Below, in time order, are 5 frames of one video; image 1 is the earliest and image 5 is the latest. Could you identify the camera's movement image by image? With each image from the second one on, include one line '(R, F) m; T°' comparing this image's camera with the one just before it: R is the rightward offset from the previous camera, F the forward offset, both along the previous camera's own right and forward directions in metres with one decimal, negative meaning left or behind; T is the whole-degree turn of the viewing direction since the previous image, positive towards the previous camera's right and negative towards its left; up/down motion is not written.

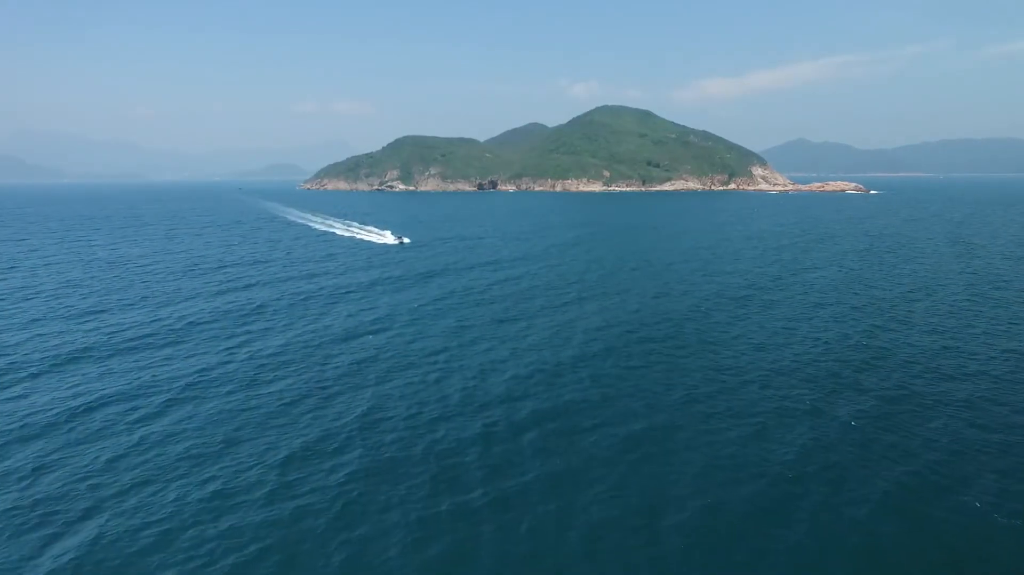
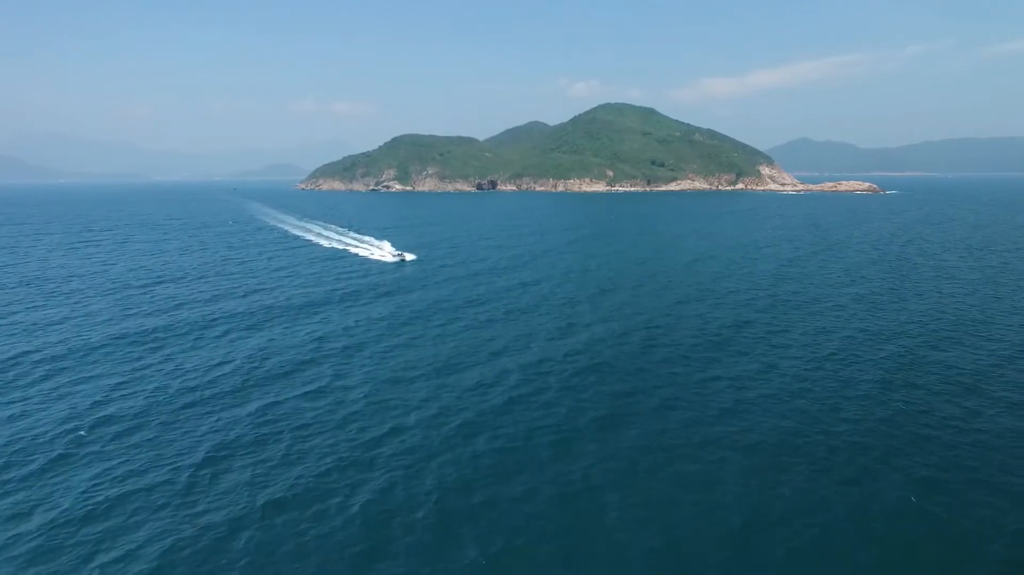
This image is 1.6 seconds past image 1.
(+2.8, +19.1) m; 0°
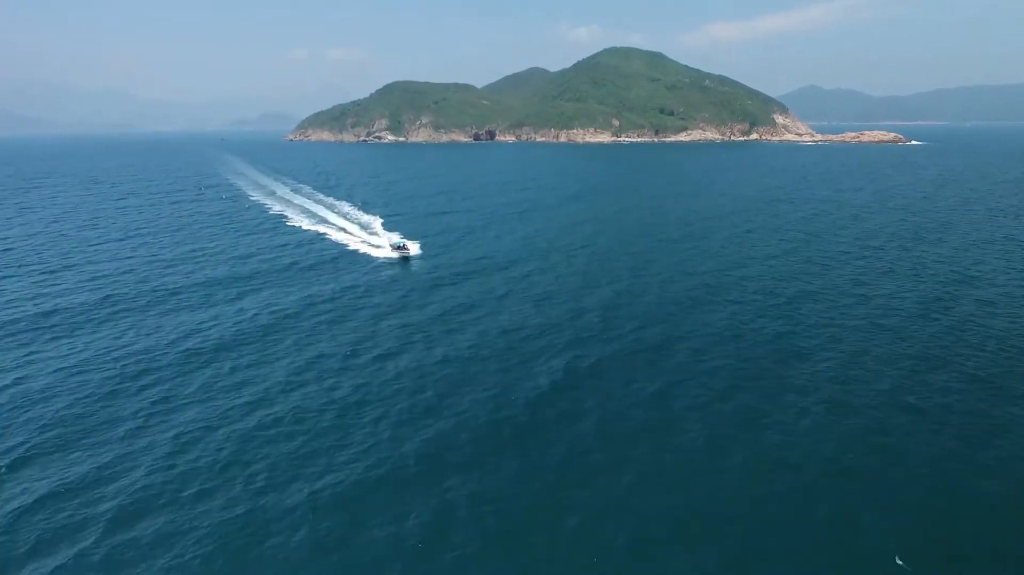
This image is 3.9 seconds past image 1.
(+4.1, +27.0) m; 0°
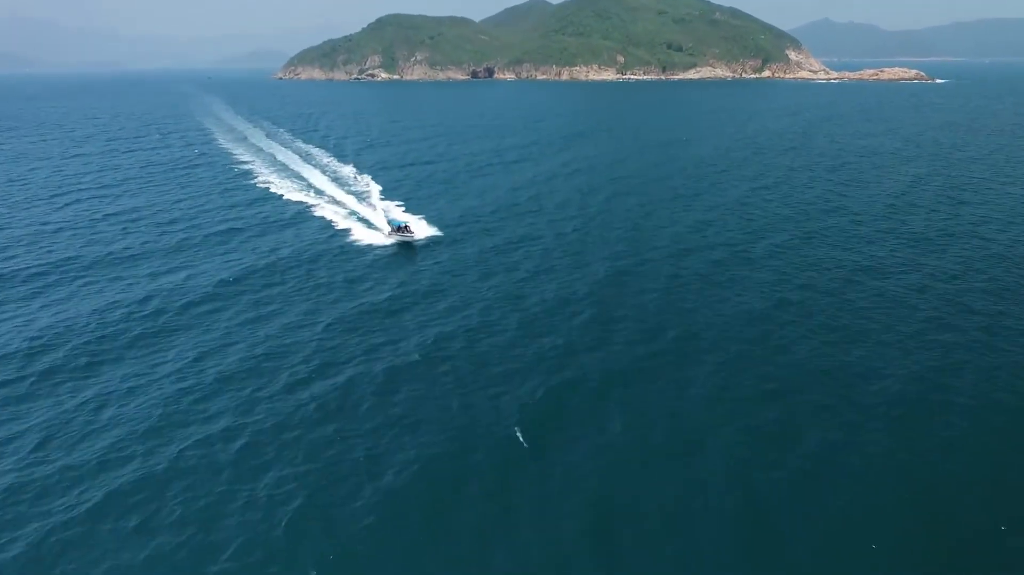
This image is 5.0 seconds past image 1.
(+1.9, +13.8) m; 0°
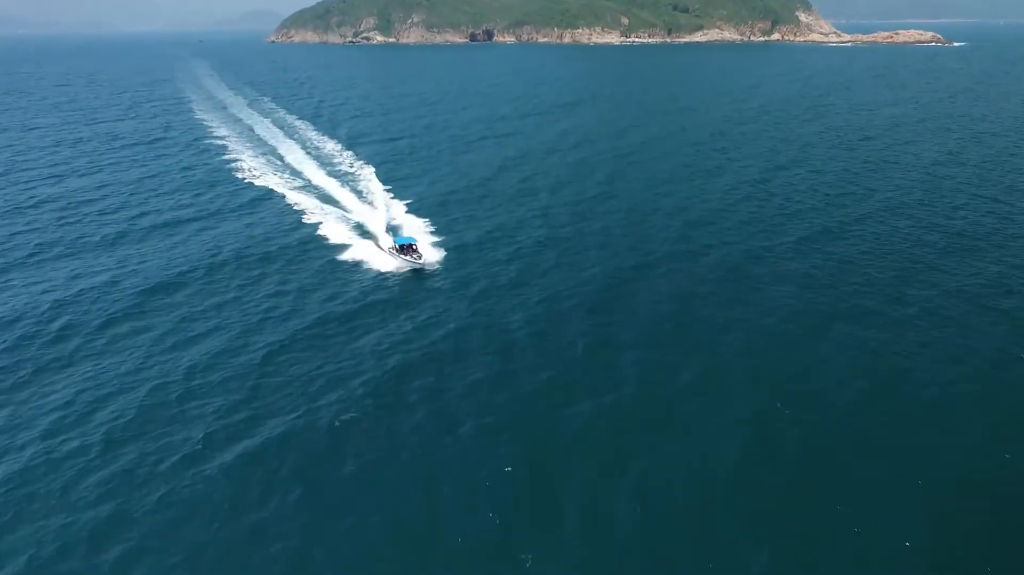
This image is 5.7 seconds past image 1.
(+1.2, +9.0) m; 0°
